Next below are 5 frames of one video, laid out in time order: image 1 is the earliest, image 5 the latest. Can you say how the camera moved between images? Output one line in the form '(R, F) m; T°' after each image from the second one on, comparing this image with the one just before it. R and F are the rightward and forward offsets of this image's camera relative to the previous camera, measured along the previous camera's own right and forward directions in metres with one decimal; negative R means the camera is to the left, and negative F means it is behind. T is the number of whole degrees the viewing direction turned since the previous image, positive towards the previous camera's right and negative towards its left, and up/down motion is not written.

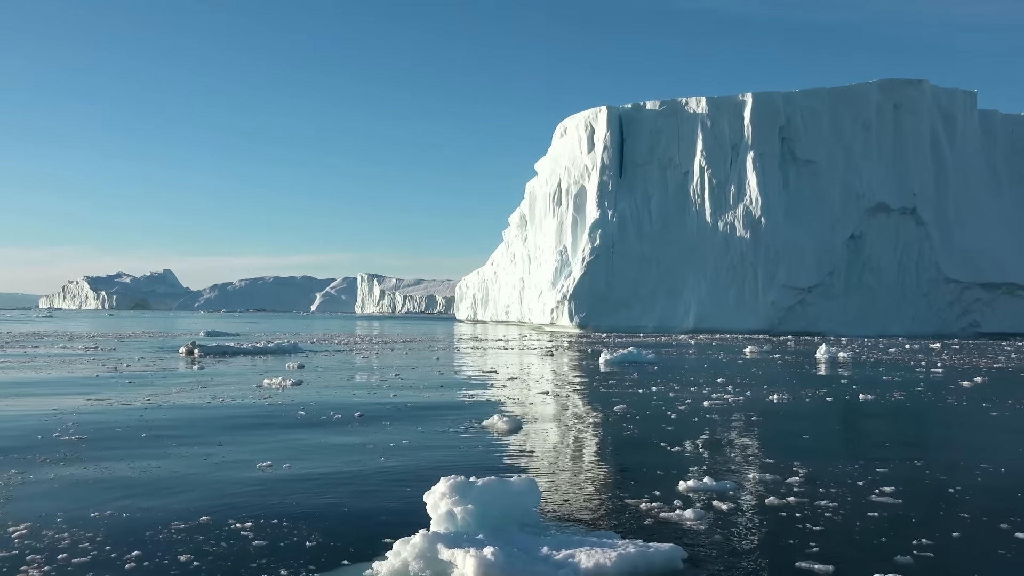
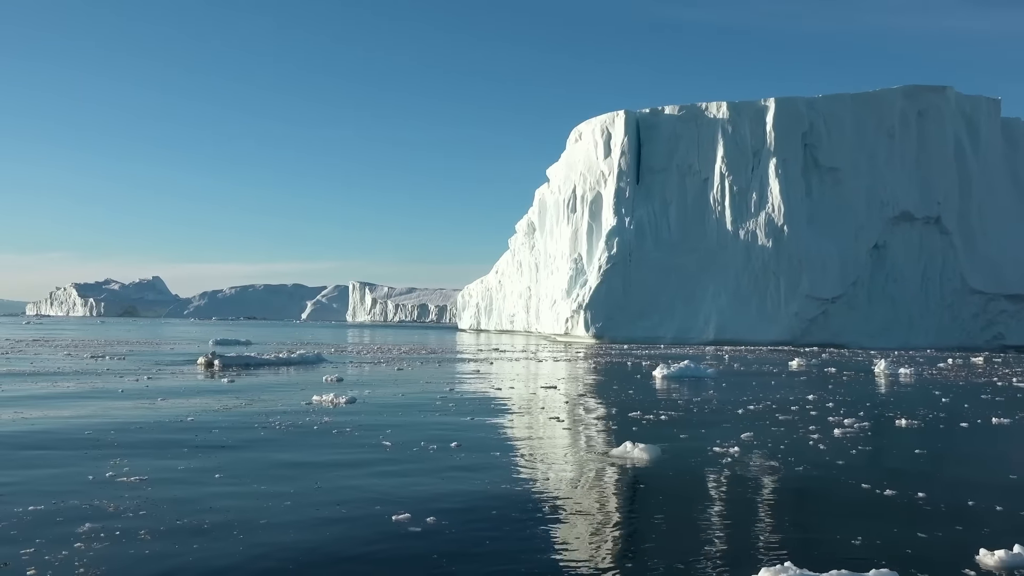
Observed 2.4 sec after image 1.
(-1.5, +1.5) m; +1°
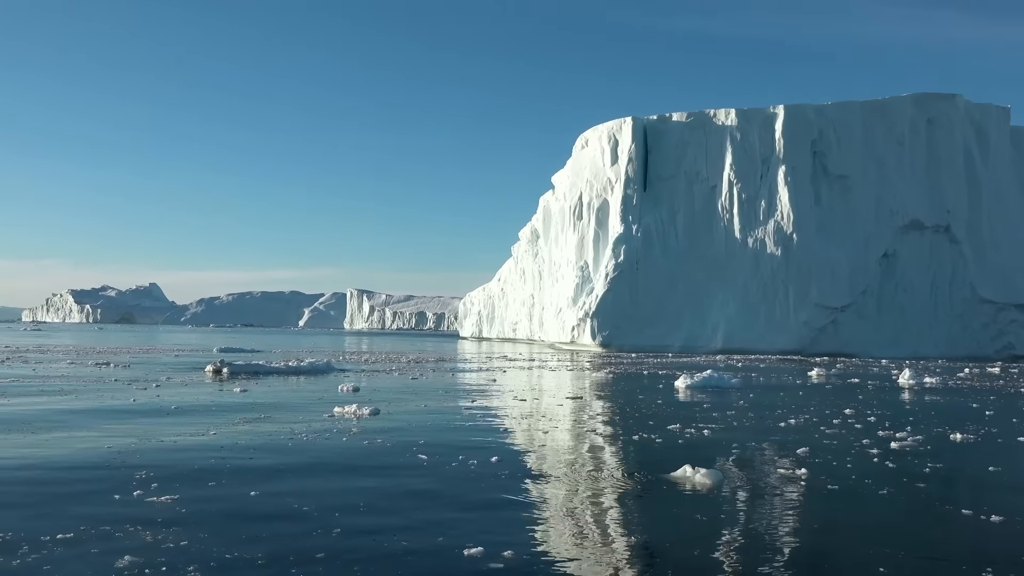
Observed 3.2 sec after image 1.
(-0.5, +0.5) m; 0°
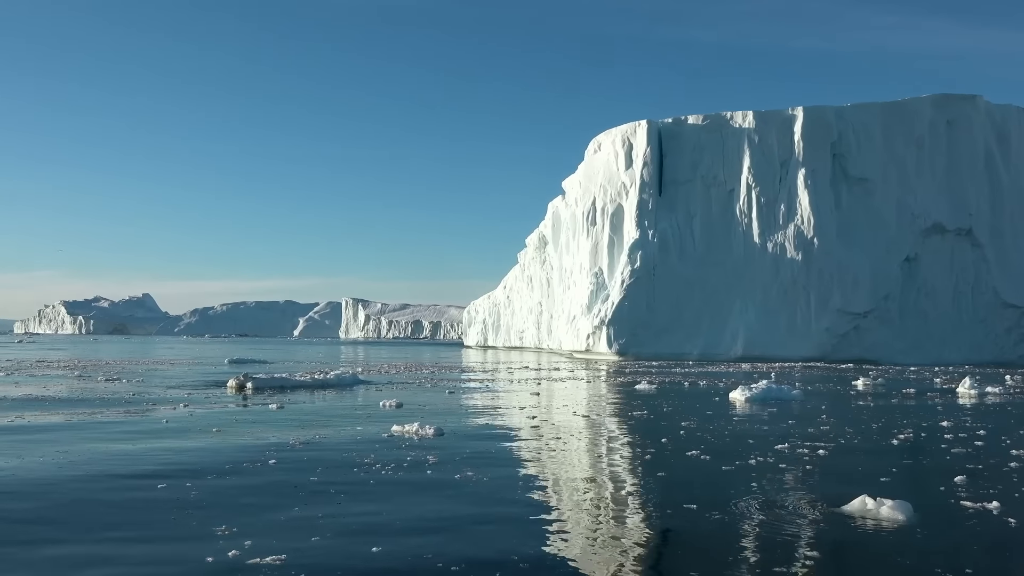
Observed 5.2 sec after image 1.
(-1.2, +1.2) m; 0°
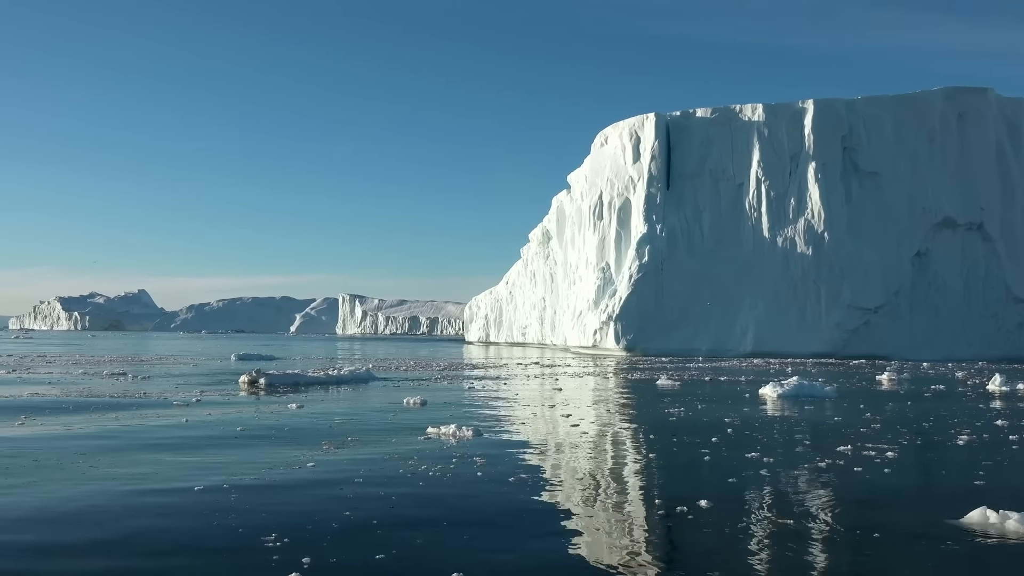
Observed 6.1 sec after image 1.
(-0.6, +0.6) m; 0°
